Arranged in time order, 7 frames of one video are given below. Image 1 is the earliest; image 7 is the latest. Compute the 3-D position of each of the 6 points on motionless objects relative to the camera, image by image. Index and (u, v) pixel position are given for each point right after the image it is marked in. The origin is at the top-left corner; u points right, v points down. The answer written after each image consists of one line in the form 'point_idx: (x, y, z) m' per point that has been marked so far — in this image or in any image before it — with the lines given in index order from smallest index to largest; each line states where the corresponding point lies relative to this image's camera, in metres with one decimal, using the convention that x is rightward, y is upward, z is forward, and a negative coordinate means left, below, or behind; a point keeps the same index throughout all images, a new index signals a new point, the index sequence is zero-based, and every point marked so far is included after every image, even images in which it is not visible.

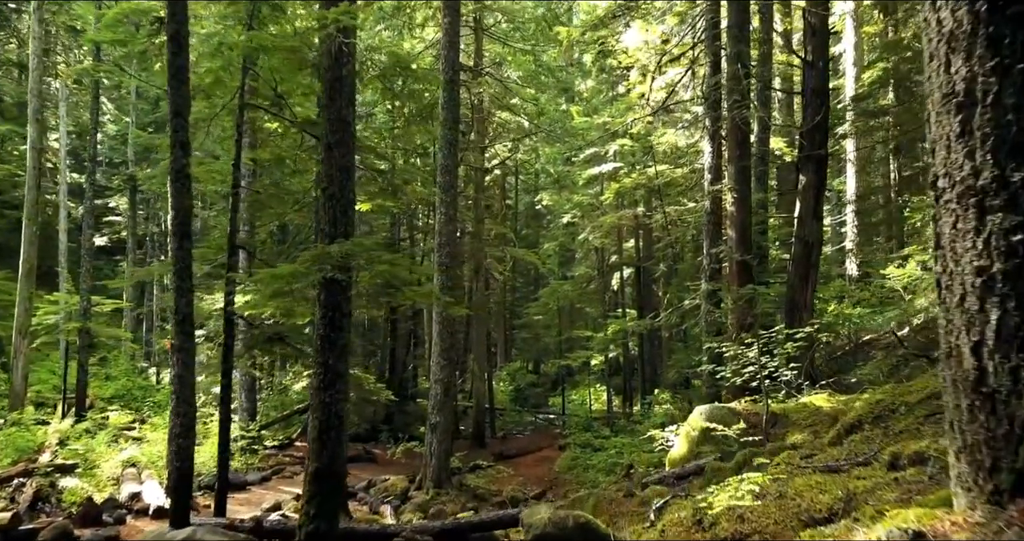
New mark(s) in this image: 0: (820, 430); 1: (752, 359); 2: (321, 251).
0: (+2.9, -1.5, +6.6) m
1: (+2.8, -1.1, +8.6) m
2: (-1.7, +0.2, +6.3) m
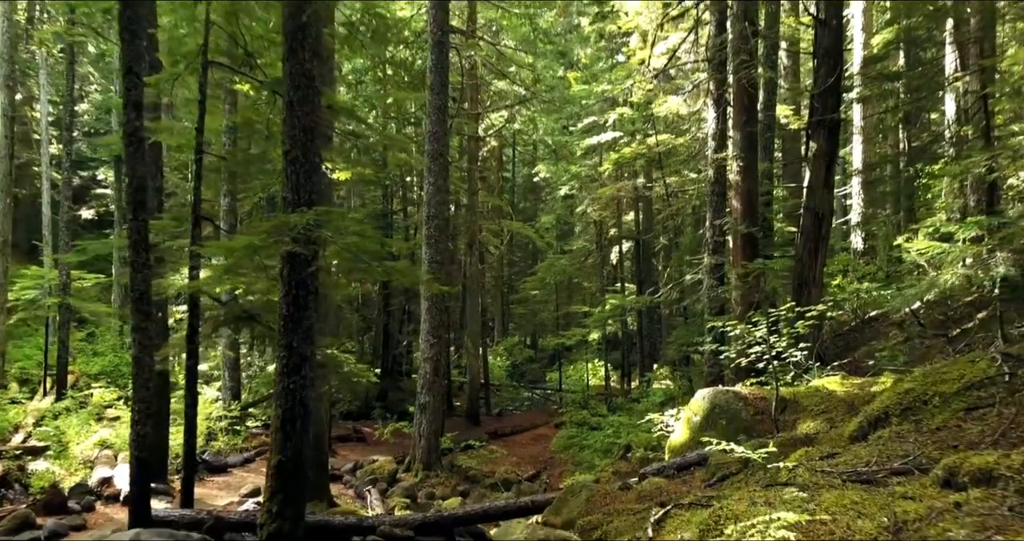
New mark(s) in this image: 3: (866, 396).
0: (+2.7, -1.3, +6.1) m
1: (+2.7, -0.8, +8.0) m
2: (-1.8, +0.4, +5.7) m
3: (+3.2, -1.1, +6.5) m
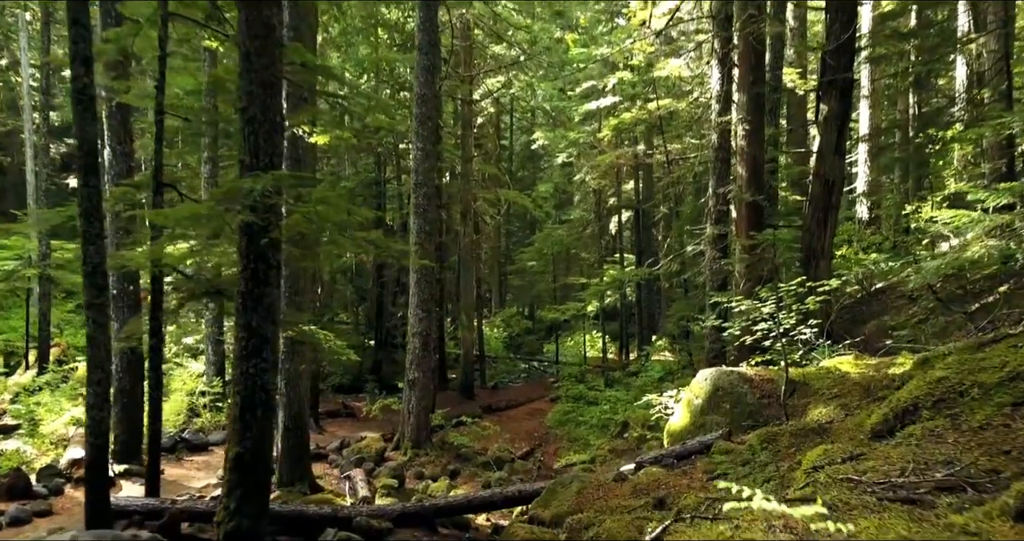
0: (+2.6, -1.0, +5.5) m
1: (+2.6, -0.5, +7.5) m
2: (-1.9, +0.6, +5.1) m
3: (+3.0, -0.9, +5.9) m
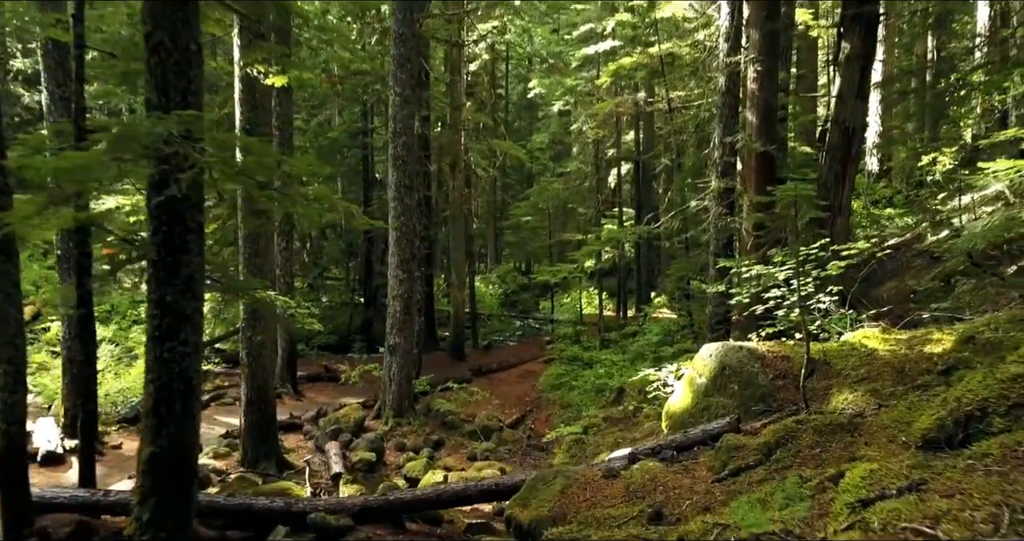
0: (+2.4, -0.8, +4.6) m
1: (+2.4, -0.1, +6.6) m
2: (-2.1, +0.8, +4.1) m
3: (+2.8, -0.6, +5.1) m
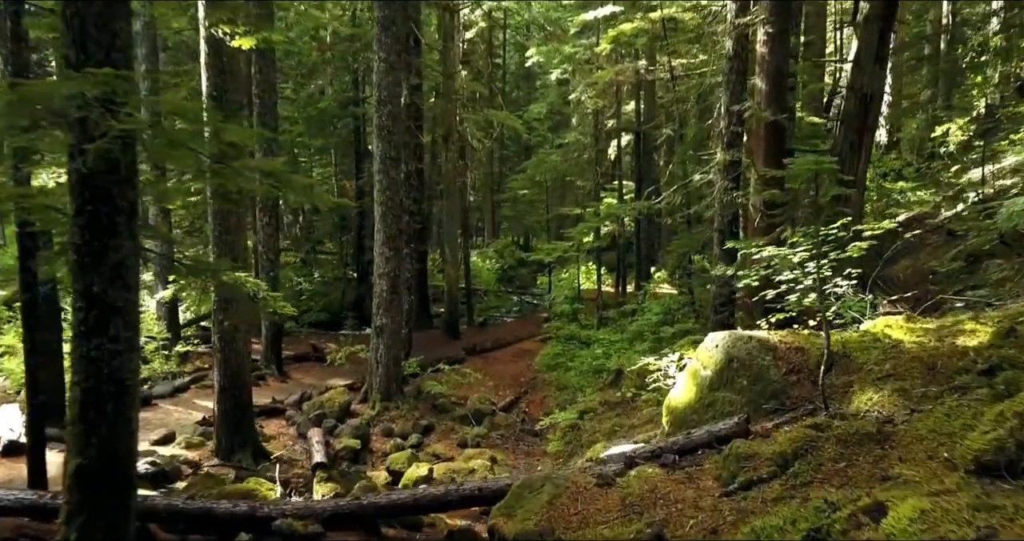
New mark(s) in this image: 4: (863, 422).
0: (+2.3, -0.7, +4.1) m
1: (+2.3, 0.0, +6.0) m
2: (-2.2, +0.8, +3.5) m
3: (+2.7, -0.5, +4.5) m
4: (+1.9, -0.8, +4.1) m
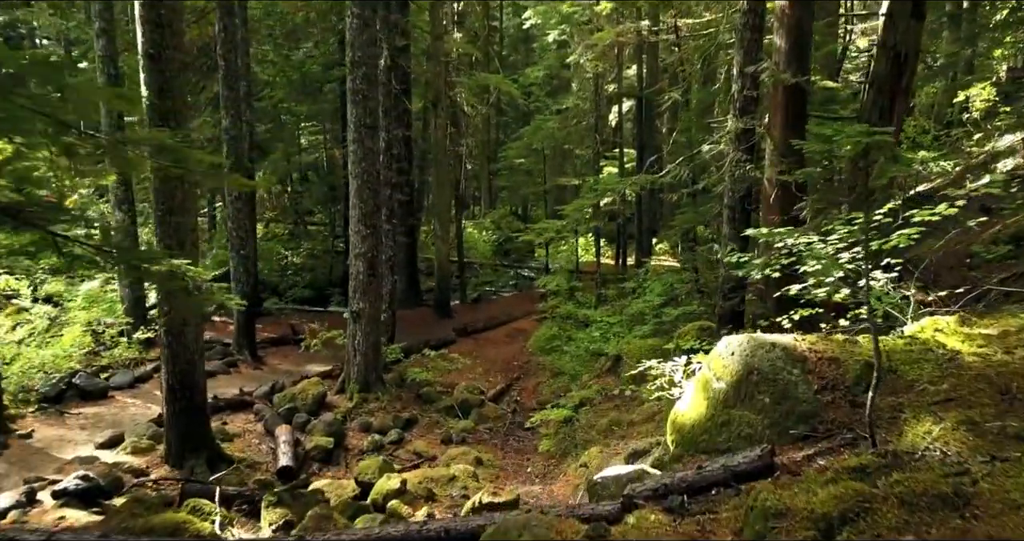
0: (+2.2, -0.7, +3.2) m
1: (+2.1, +0.1, +5.0) m
2: (-2.4, +0.8, +2.5) m
3: (+2.6, -0.5, +3.6) m
4: (+1.8, -0.8, +3.1) m
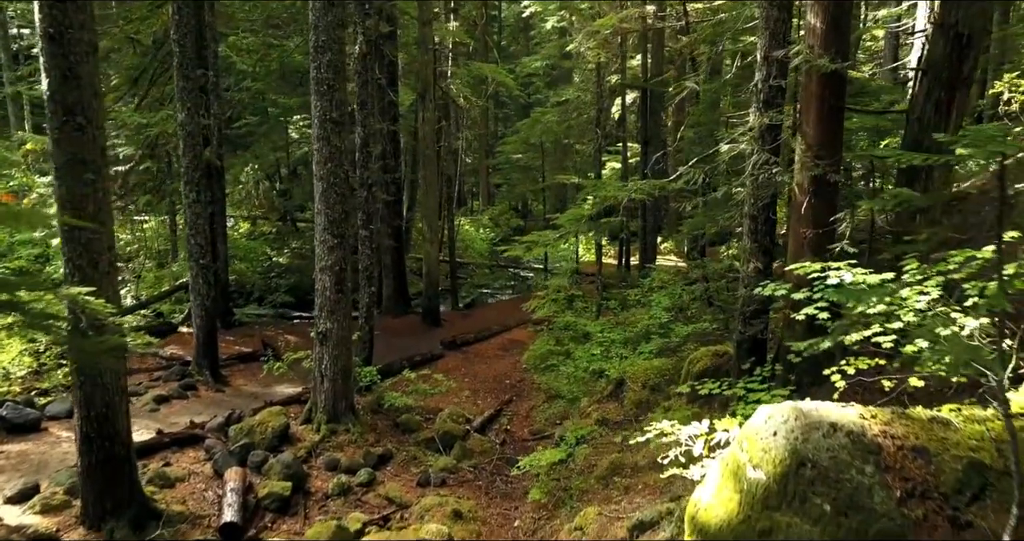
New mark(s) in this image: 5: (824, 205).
0: (+2.0, -1.0, +2.0) m
1: (+2.0, -0.1, +3.8) m
2: (-2.5, +0.5, +1.3) m
3: (+2.4, -0.8, +2.4) m
4: (+1.6, -1.1, +1.9) m
5: (+2.8, +0.6, +6.7) m
